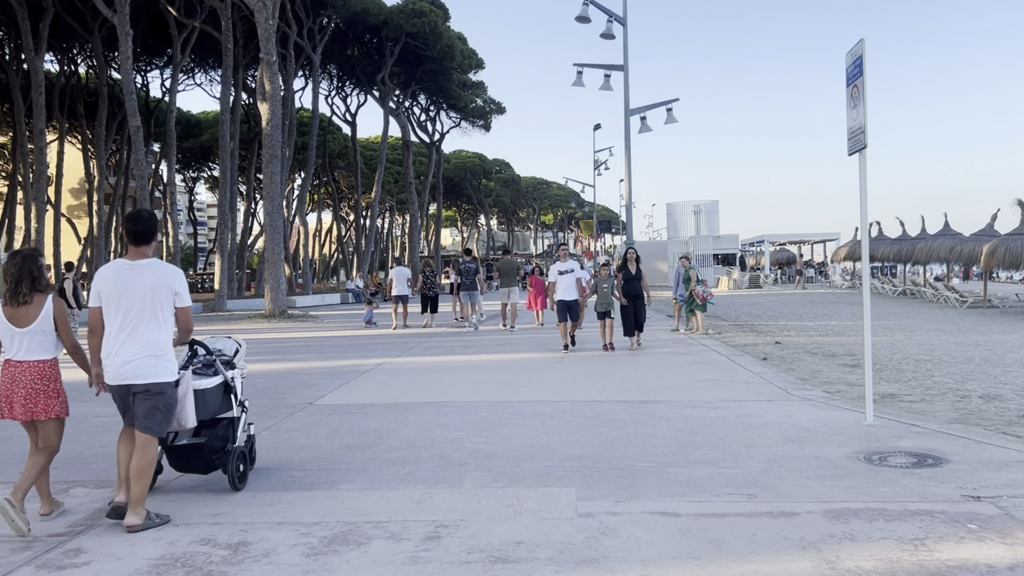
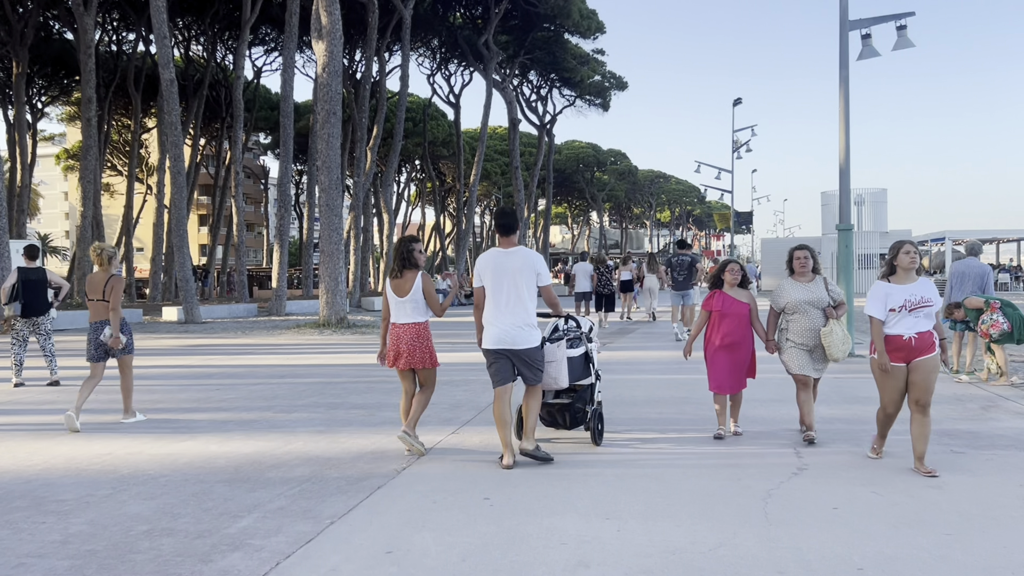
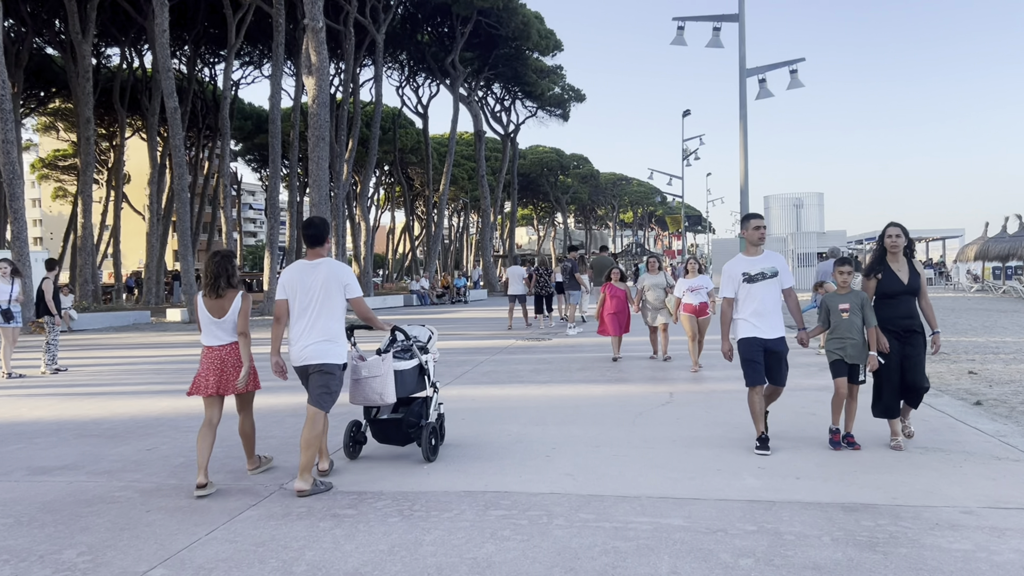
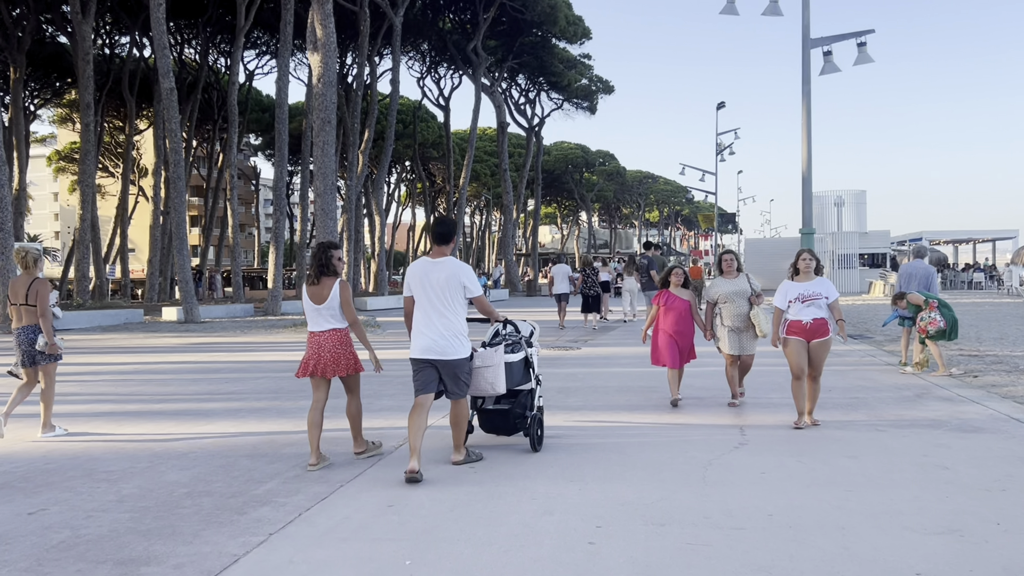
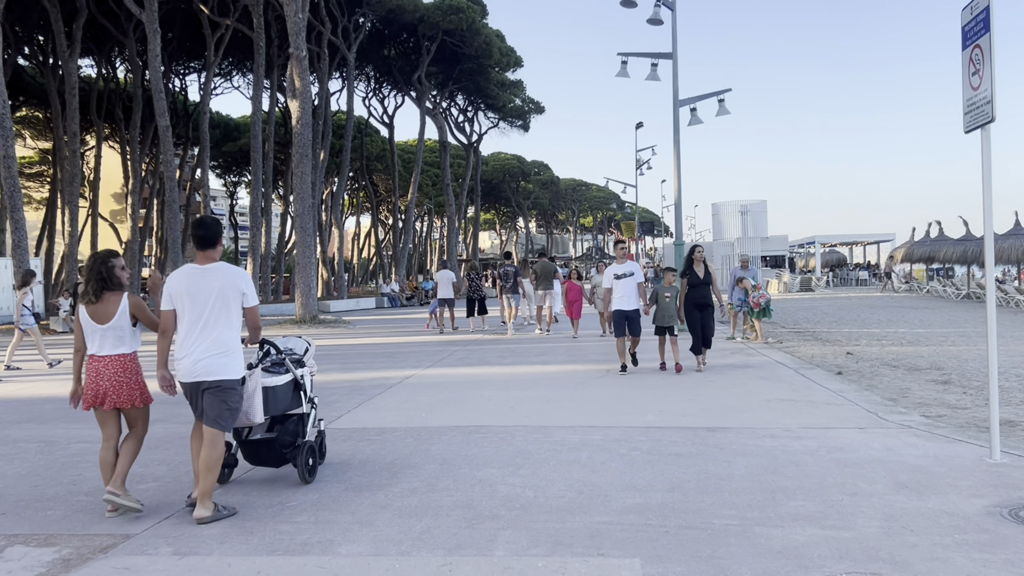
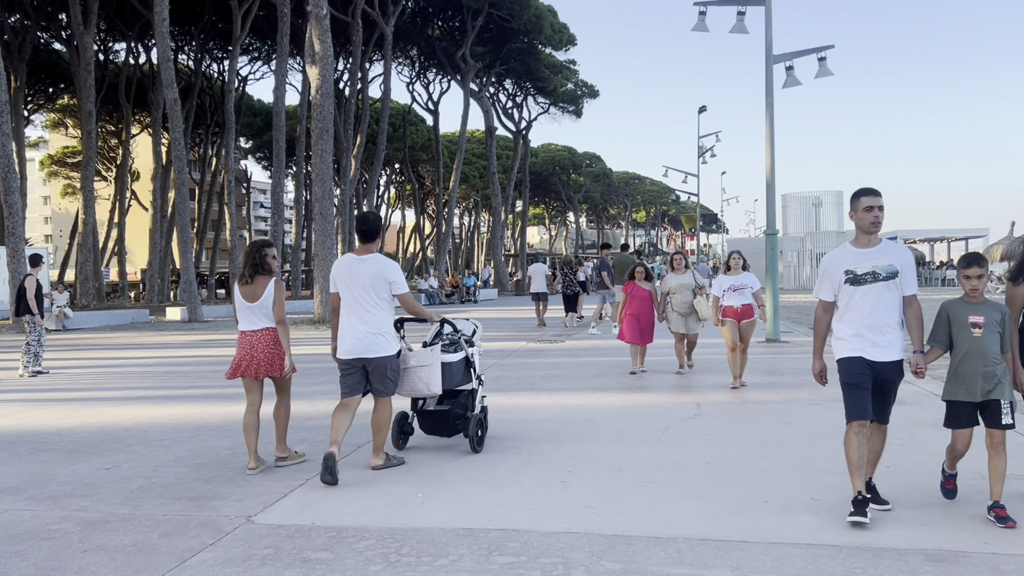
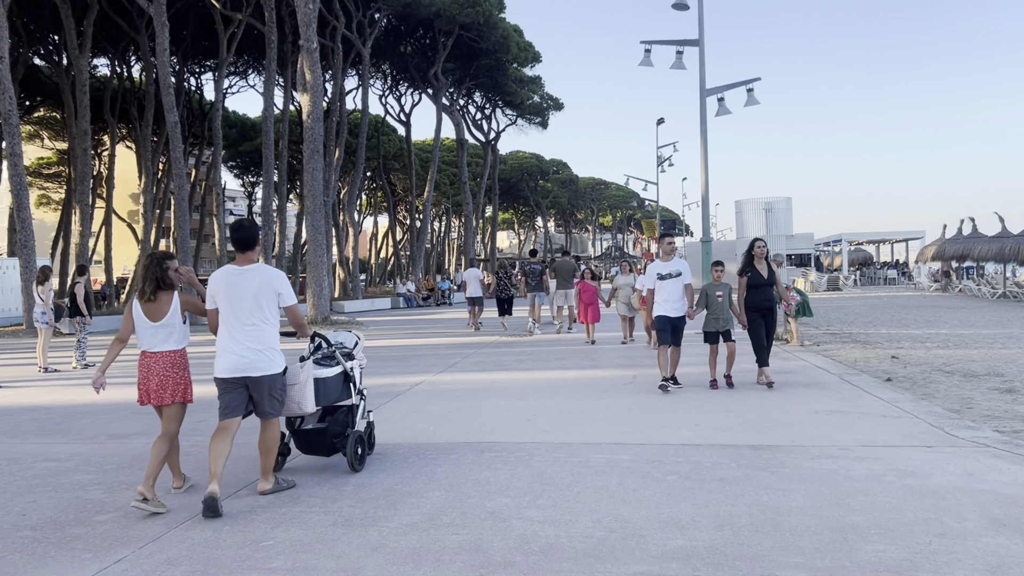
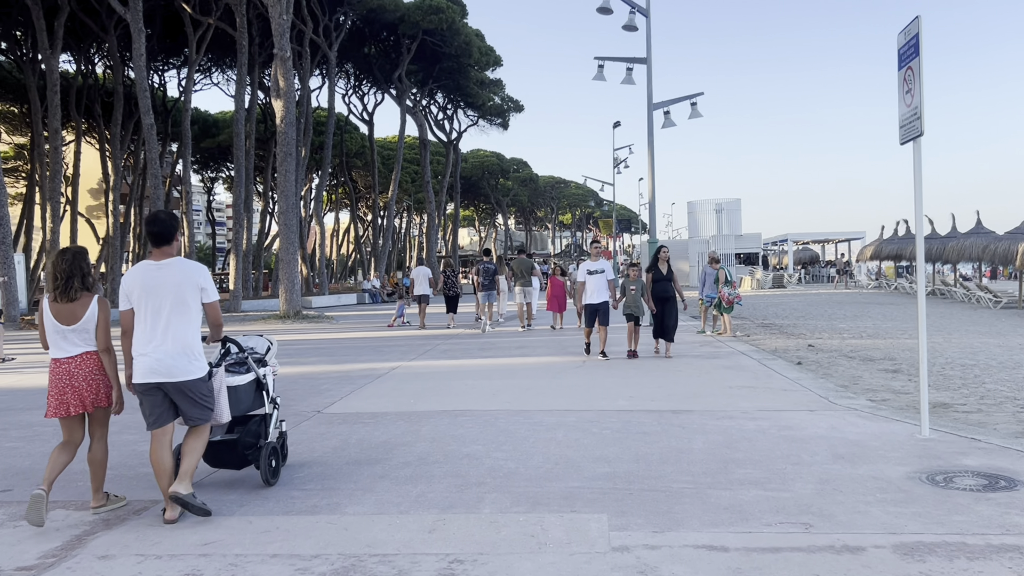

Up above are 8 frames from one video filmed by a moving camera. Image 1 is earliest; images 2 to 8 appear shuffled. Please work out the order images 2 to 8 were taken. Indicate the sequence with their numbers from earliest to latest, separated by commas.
8, 5, 7, 3, 6, 4, 2
